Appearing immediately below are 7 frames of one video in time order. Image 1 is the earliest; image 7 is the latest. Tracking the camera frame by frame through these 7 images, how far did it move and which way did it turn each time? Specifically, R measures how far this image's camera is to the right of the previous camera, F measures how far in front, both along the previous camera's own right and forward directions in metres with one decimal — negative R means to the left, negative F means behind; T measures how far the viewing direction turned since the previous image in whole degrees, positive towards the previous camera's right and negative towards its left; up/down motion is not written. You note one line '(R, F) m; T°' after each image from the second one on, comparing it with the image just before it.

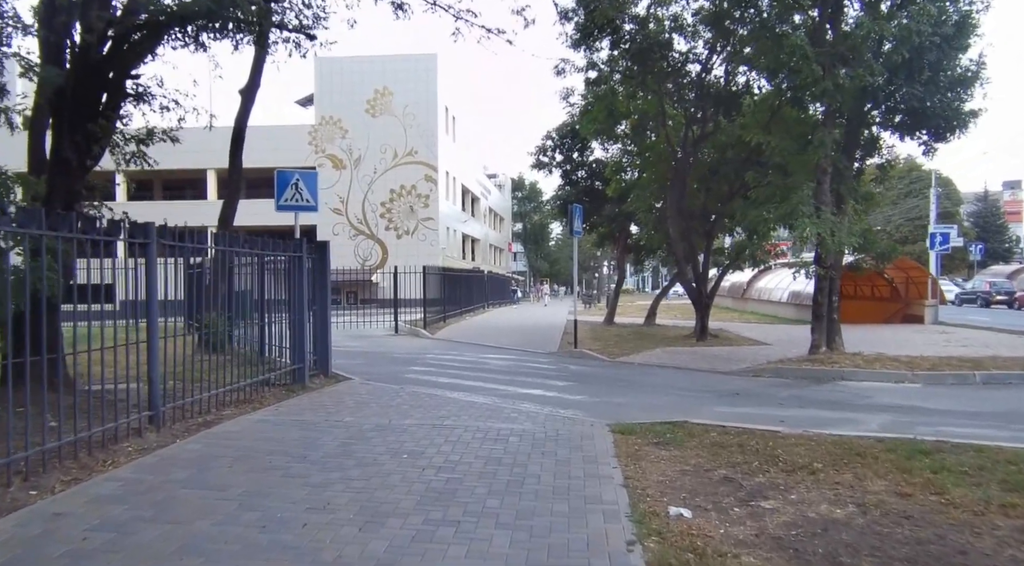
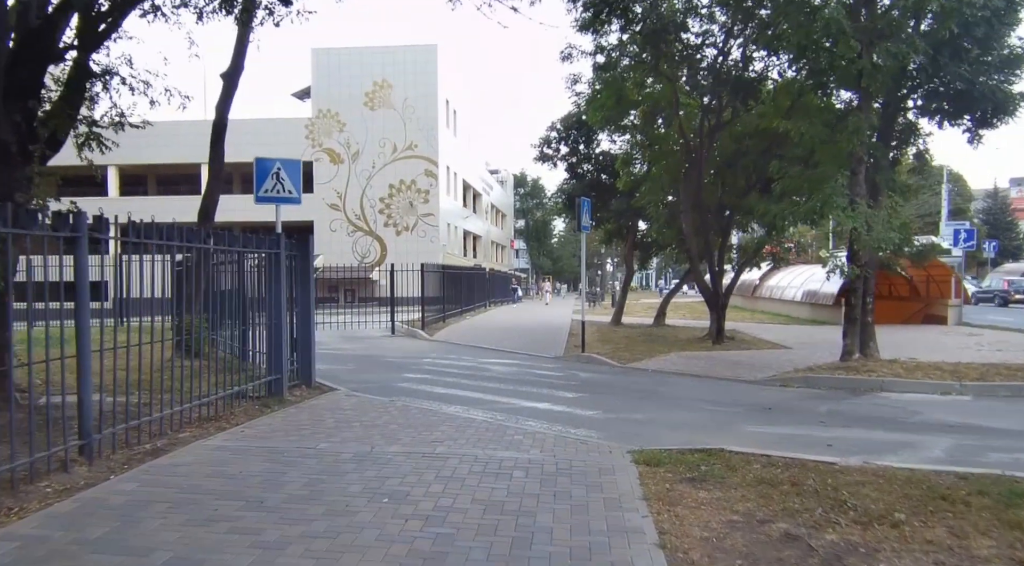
(0.0, +1.2) m; 0°
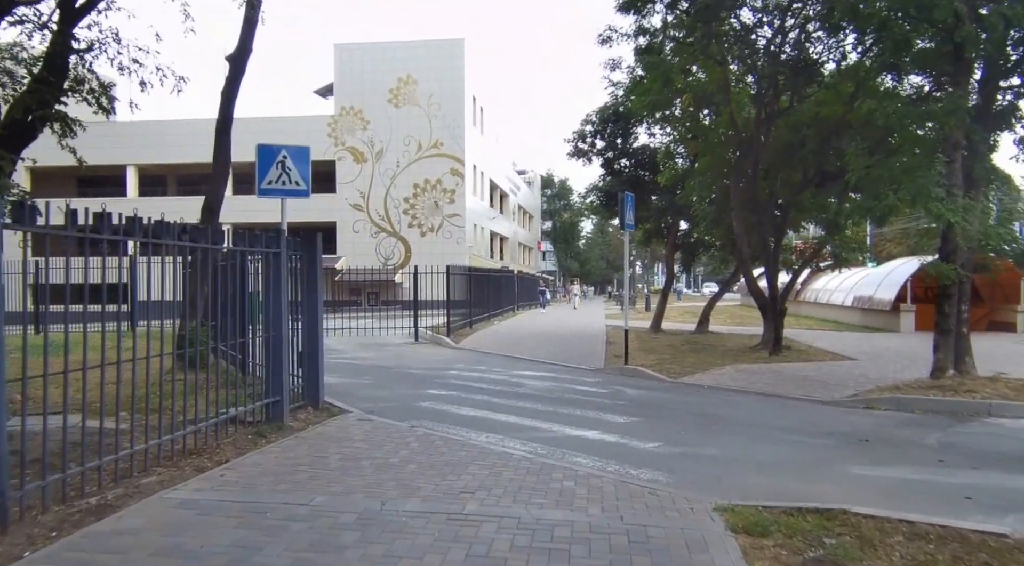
(-0.2, +1.6) m; -2°
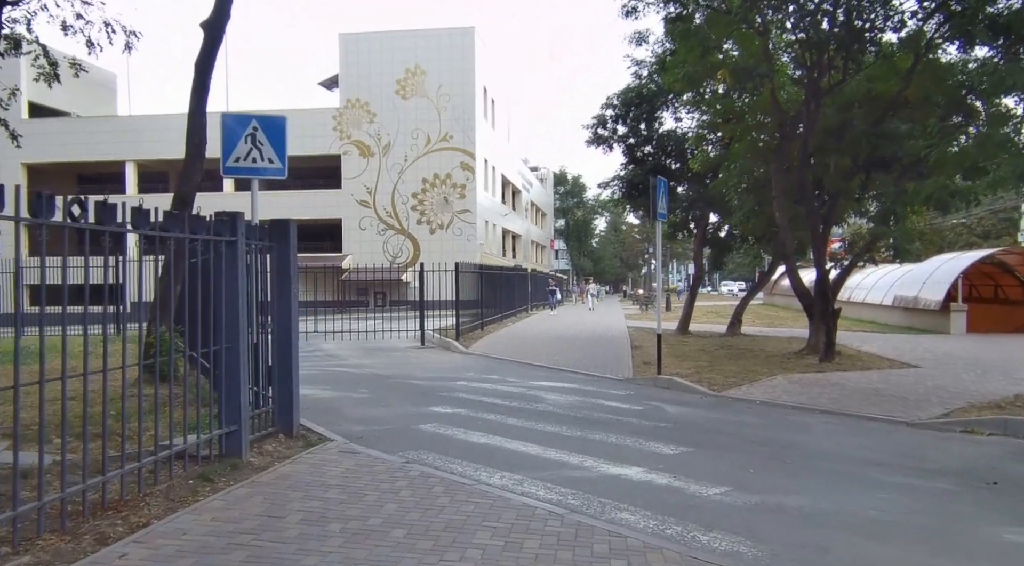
(-0.1, +1.8) m; -1°
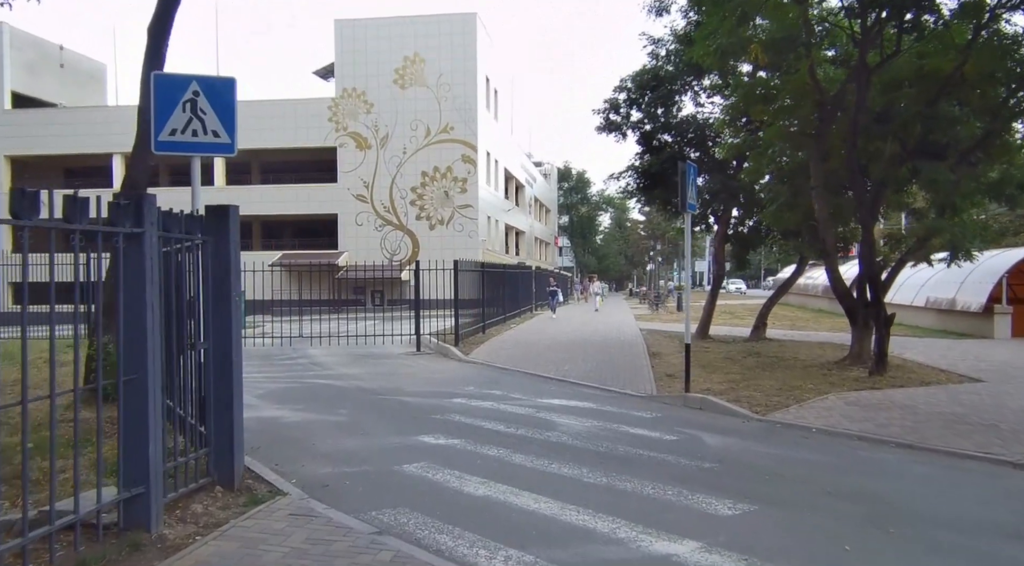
(0.0, +1.7) m; 0°
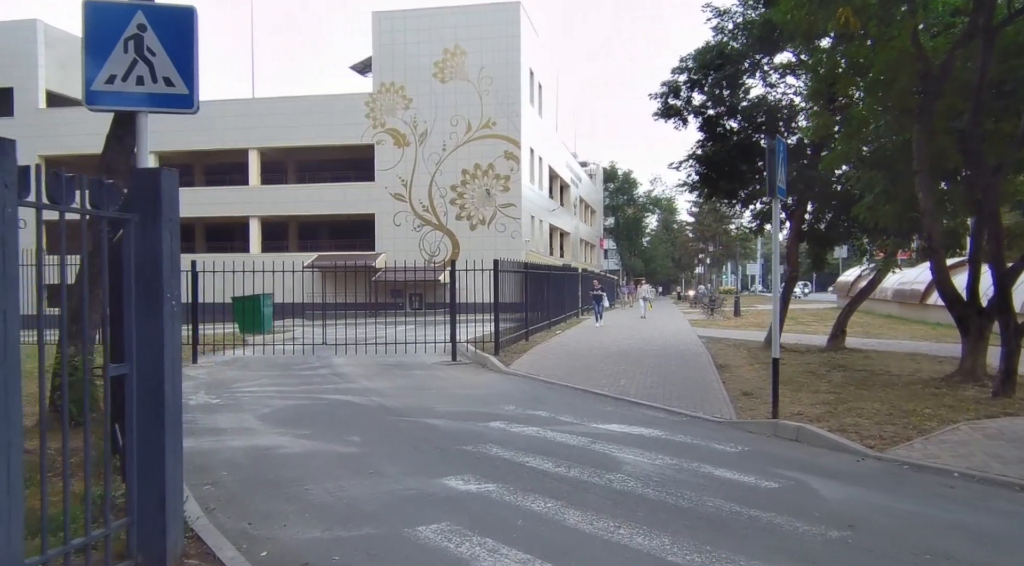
(-0.1, +1.8) m; -3°
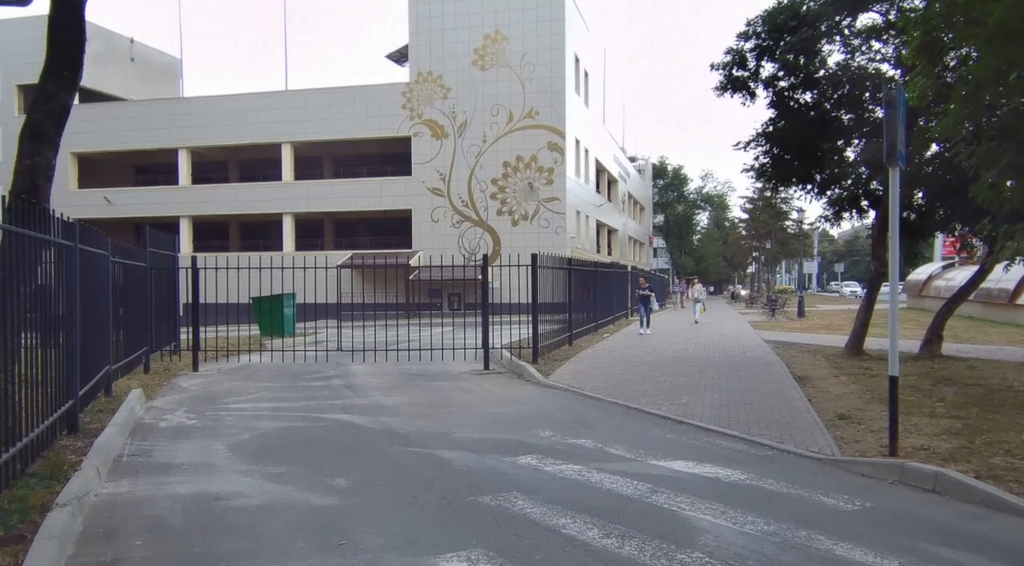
(+0.1, +2.0) m; -4°
